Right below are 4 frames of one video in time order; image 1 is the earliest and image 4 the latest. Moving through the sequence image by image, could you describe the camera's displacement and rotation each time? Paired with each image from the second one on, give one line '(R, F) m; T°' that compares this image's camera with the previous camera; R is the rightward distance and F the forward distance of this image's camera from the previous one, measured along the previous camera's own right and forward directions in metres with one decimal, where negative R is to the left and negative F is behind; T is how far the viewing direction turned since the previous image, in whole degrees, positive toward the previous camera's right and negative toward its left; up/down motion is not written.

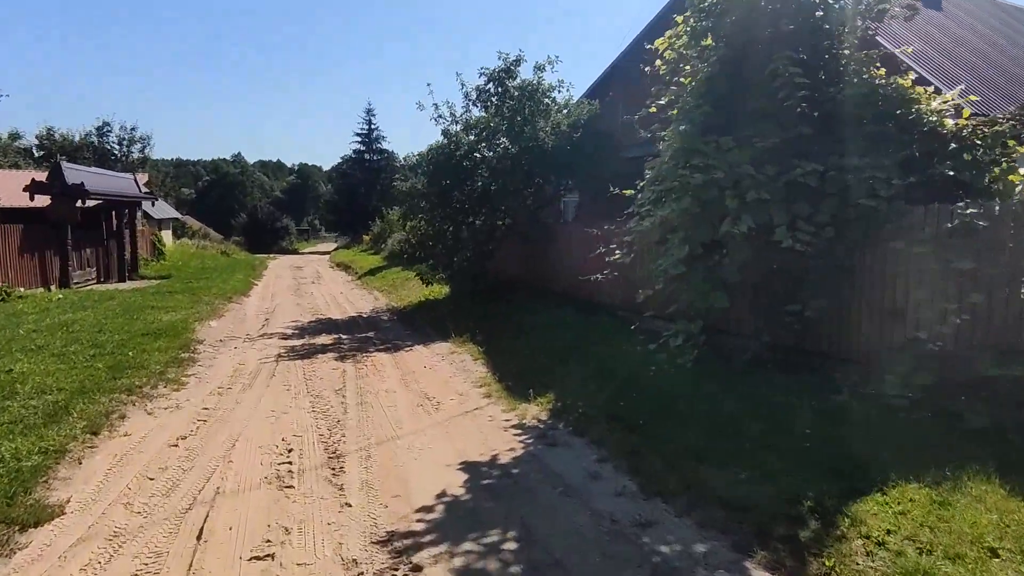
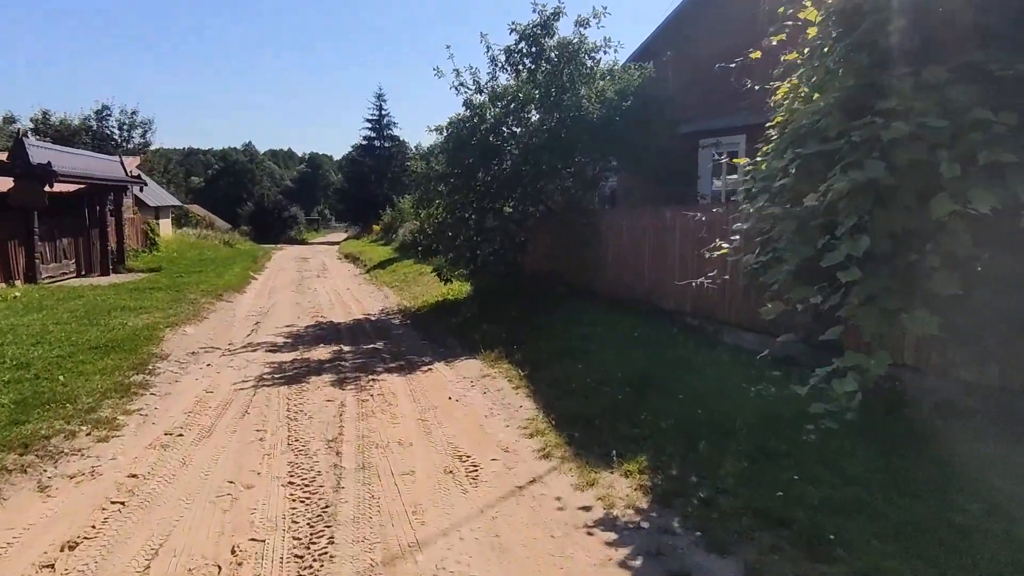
(-0.5, +2.4) m; -1°
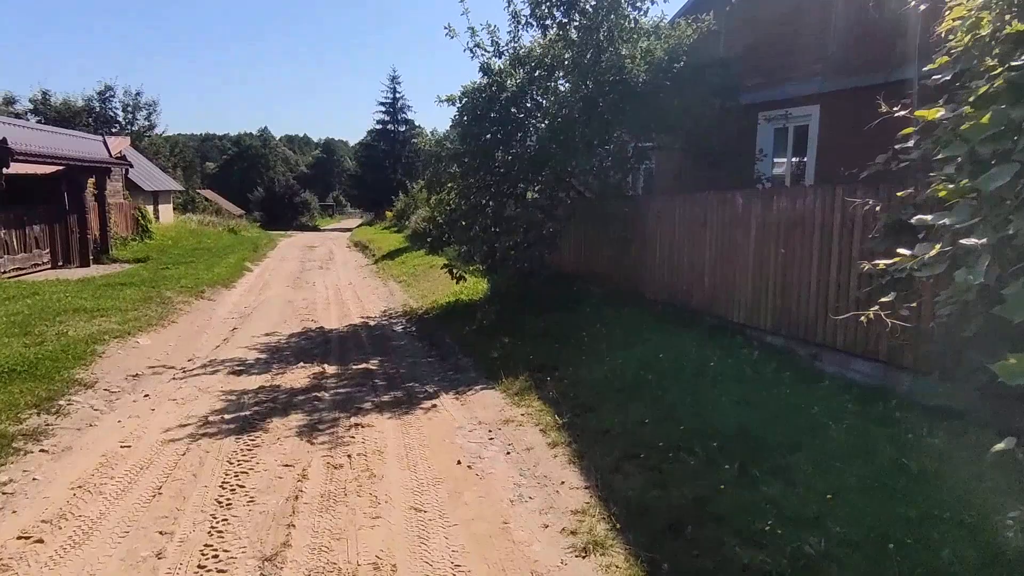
(-0.2, +2.2) m; -1°
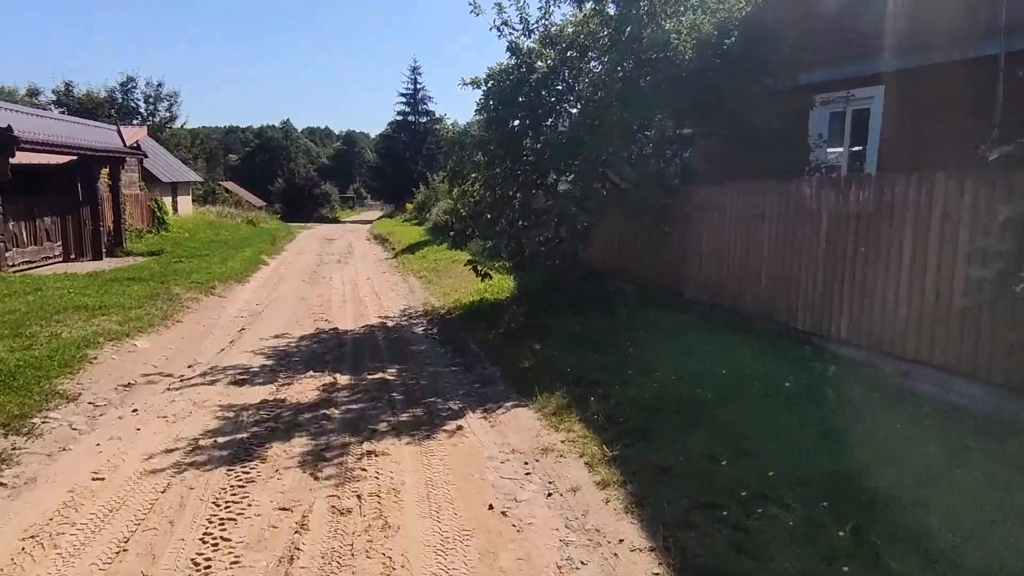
(-0.1, +0.9) m; -2°
